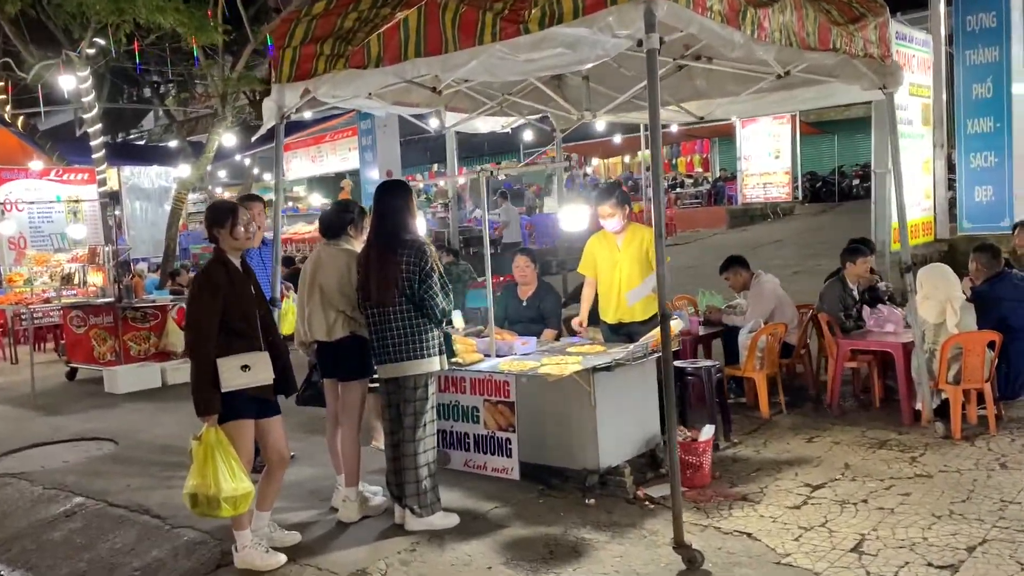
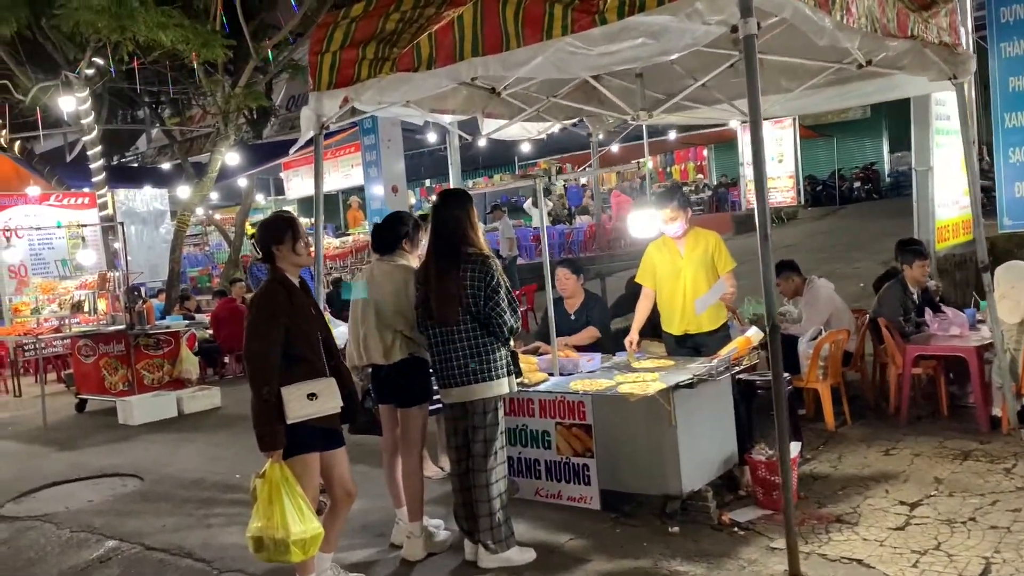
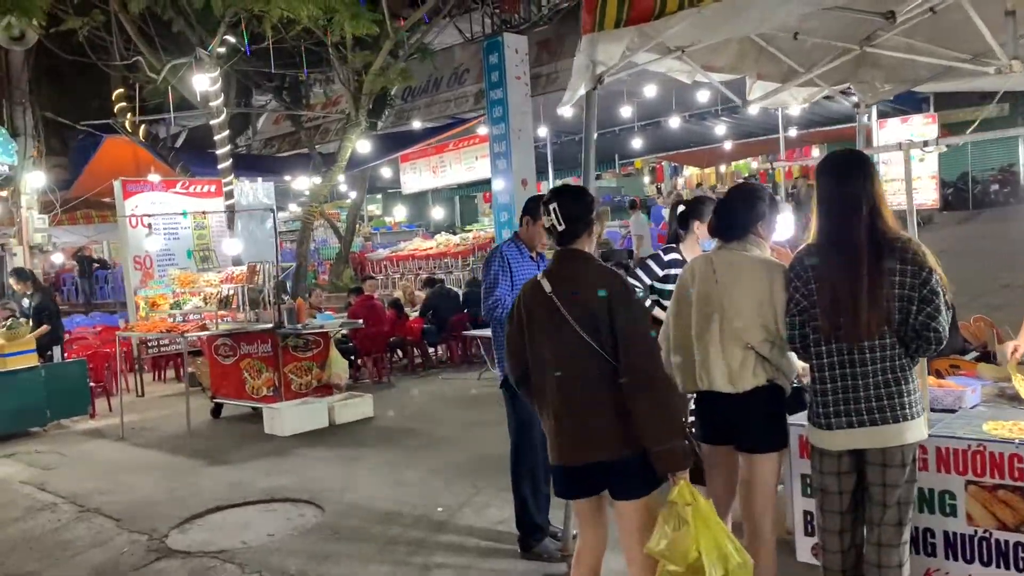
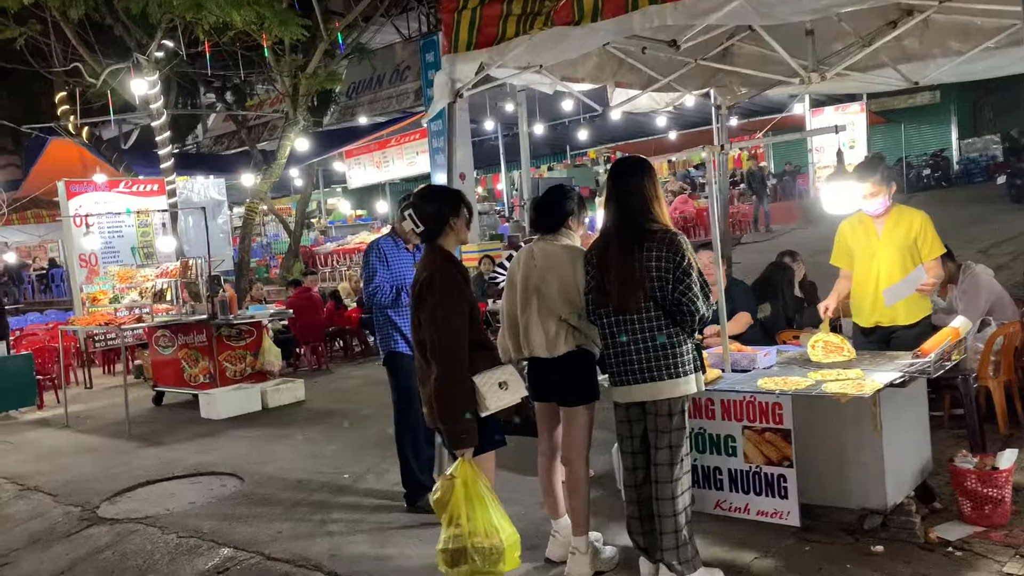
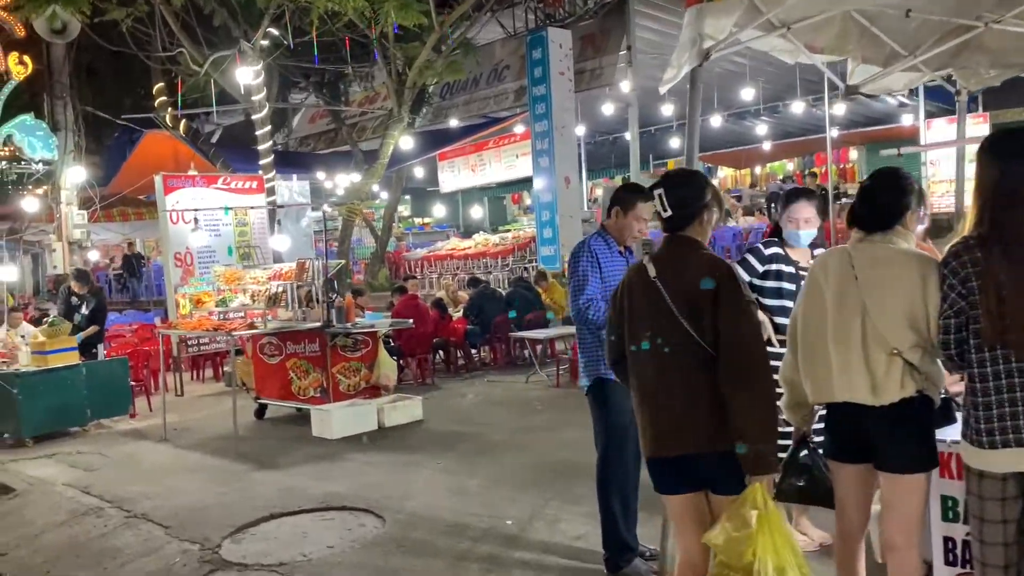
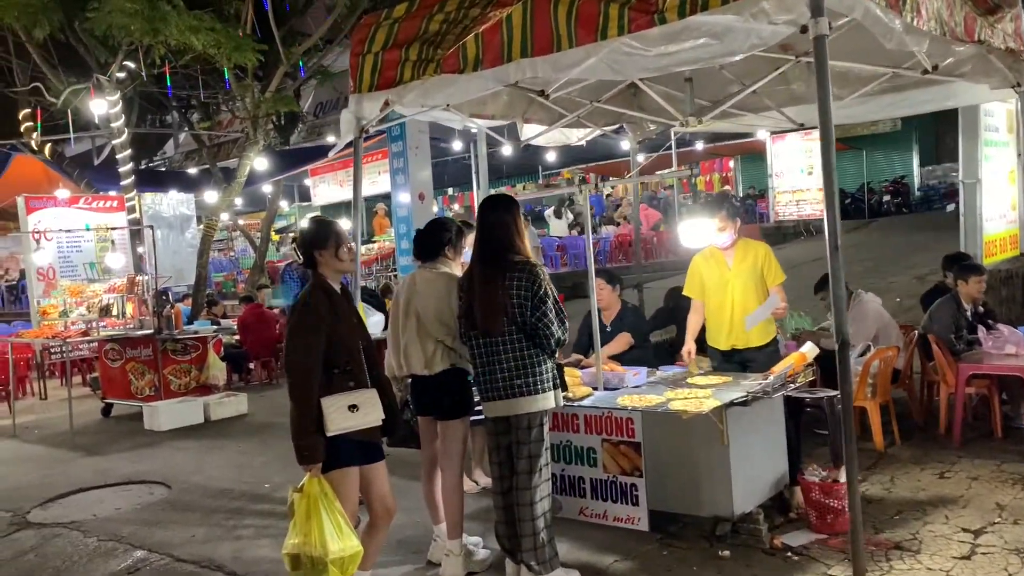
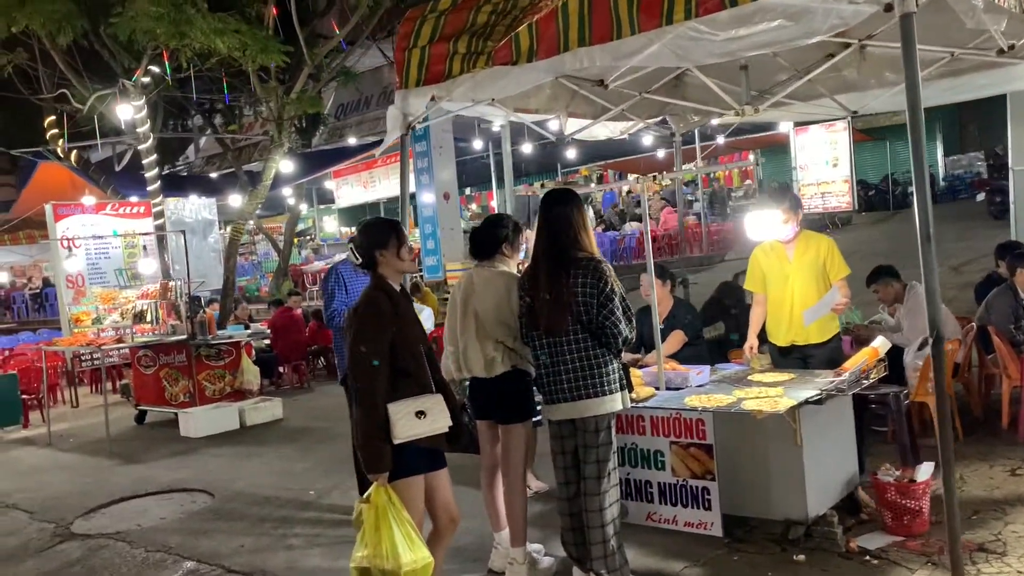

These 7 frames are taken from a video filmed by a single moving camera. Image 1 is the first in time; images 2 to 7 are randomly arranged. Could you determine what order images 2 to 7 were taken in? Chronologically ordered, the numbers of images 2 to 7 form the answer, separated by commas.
2, 6, 7, 4, 3, 5
